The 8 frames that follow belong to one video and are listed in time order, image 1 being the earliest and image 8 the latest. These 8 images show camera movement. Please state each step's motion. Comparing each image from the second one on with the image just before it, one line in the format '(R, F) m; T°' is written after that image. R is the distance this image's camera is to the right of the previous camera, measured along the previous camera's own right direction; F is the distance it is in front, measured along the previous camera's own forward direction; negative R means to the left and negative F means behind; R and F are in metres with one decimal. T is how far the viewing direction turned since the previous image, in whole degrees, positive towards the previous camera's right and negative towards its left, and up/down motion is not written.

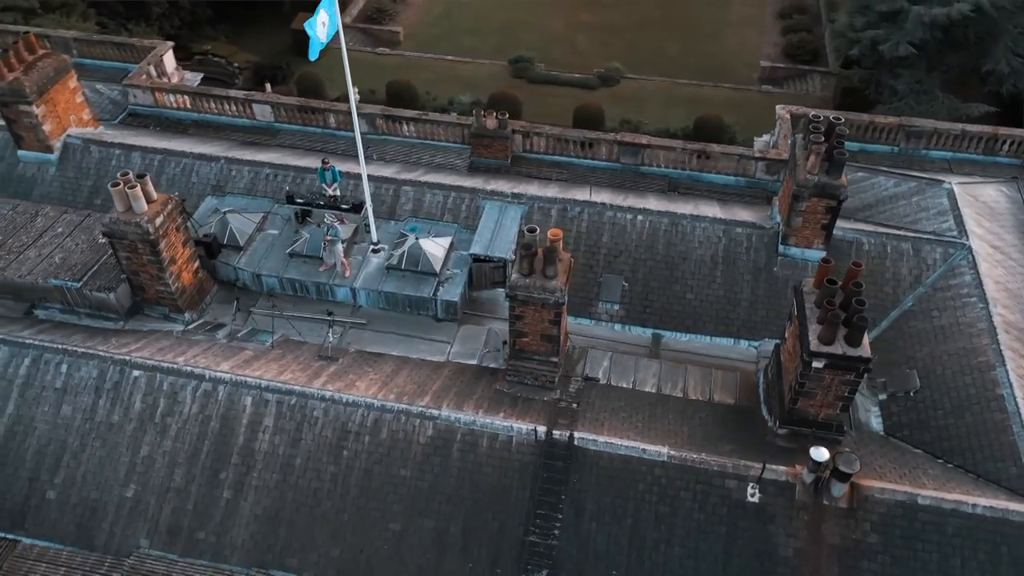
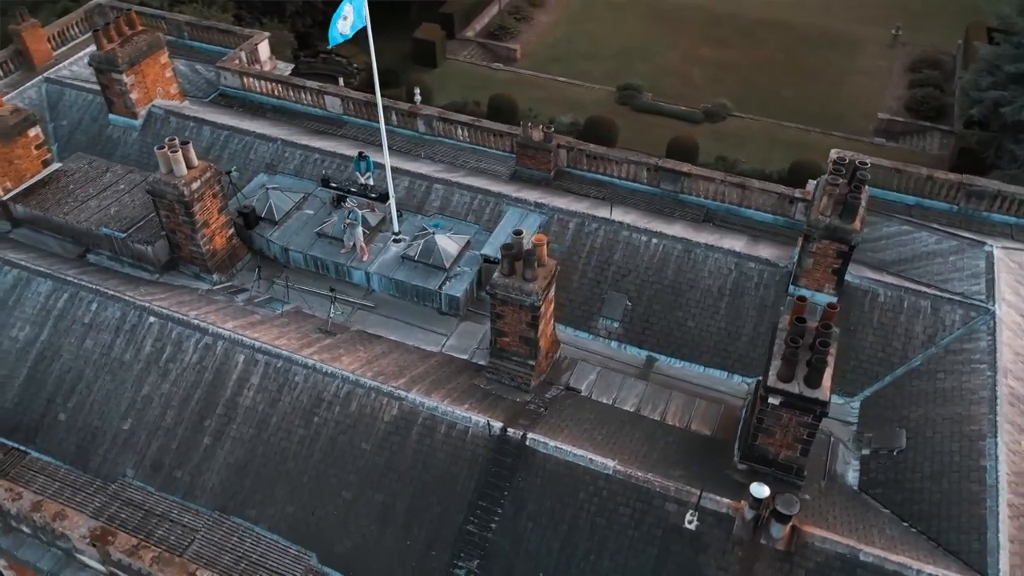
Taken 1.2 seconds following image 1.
(+2.3, -0.3) m; -8°
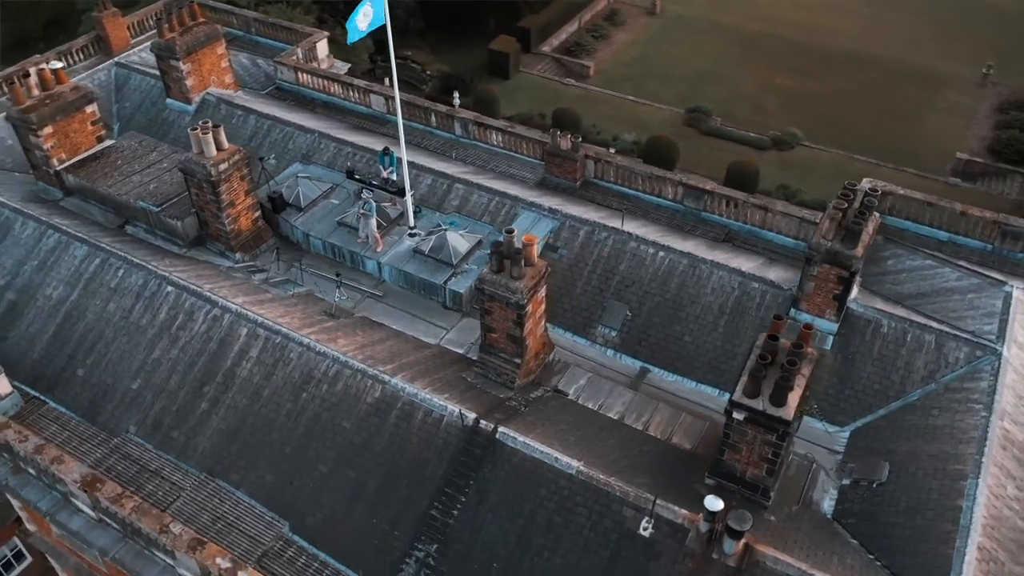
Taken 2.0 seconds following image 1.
(+1.6, -0.2) m; -5°
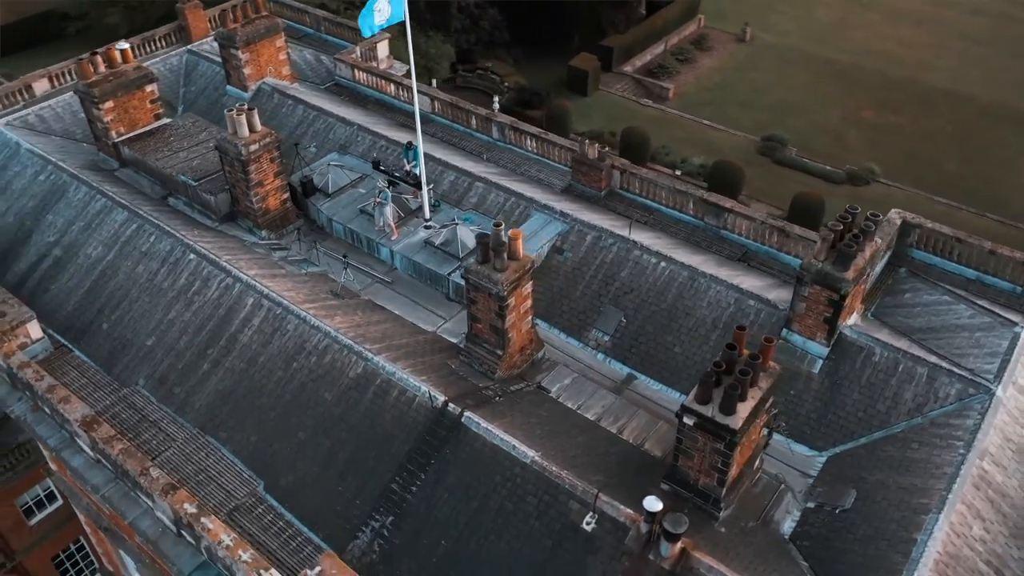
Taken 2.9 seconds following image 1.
(+1.9, -0.3) m; -6°
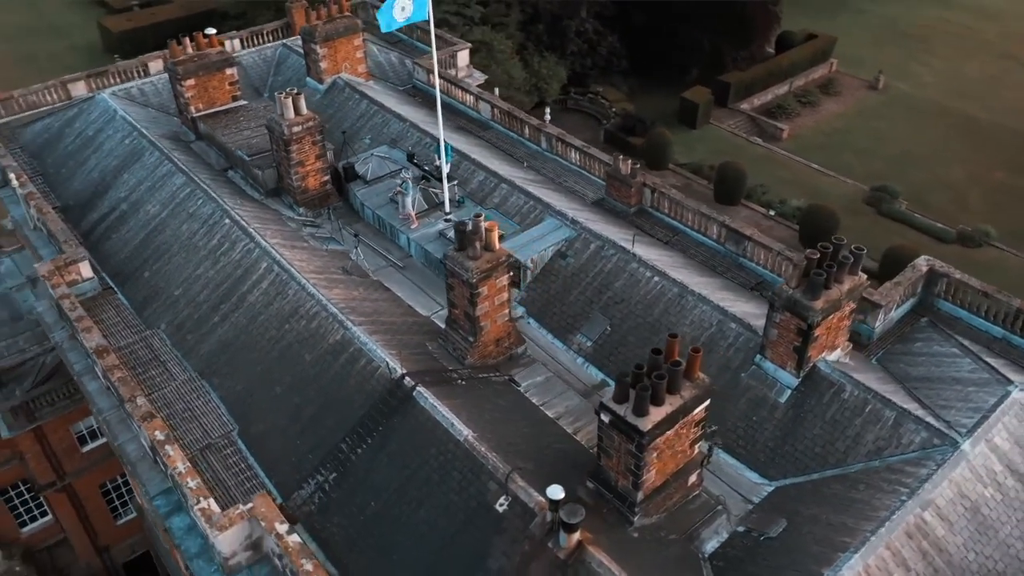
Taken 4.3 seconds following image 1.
(+3.0, -0.3) m; -9°
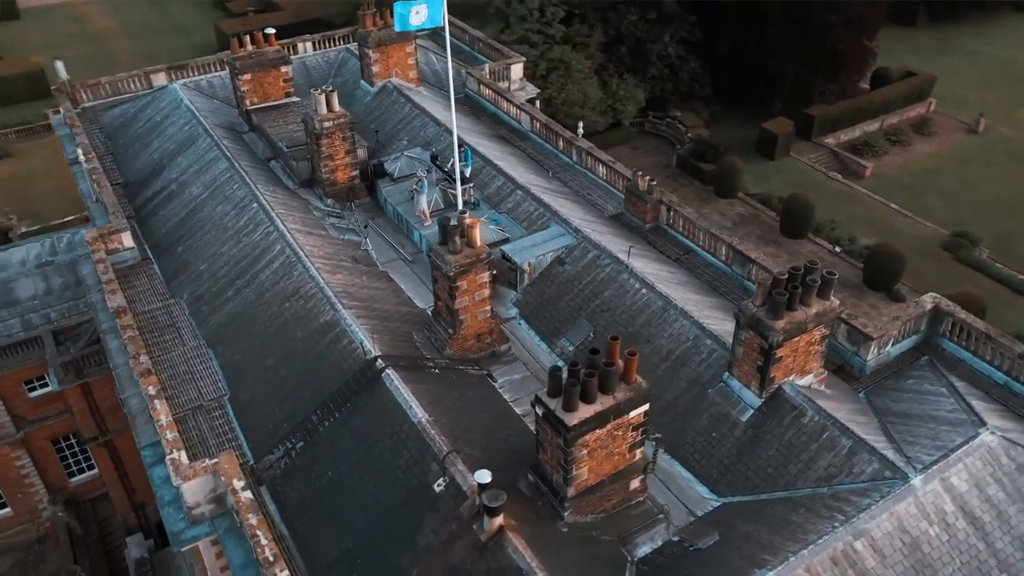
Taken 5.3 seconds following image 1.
(+2.3, -0.4) m; -7°
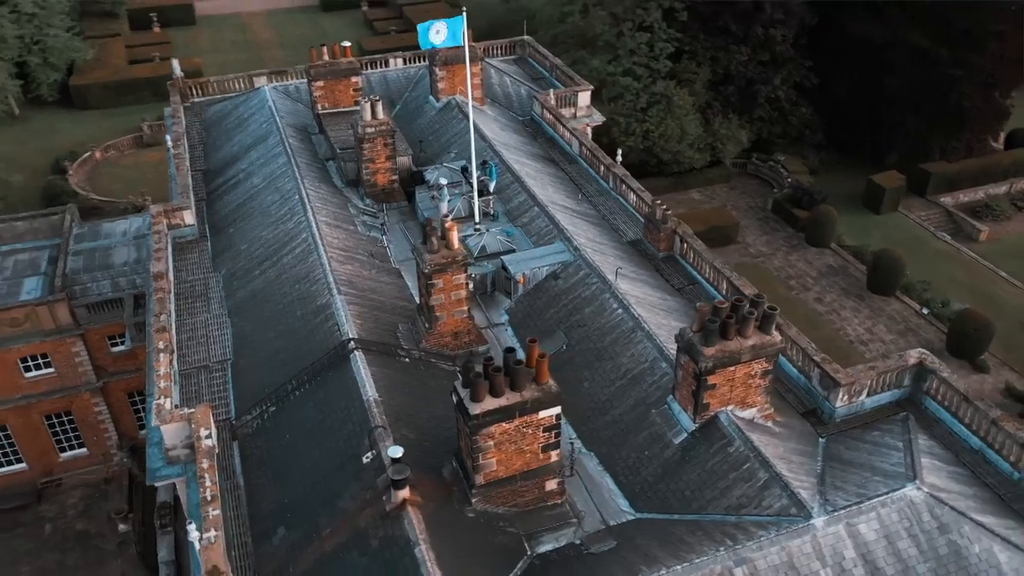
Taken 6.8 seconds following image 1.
(+3.4, -0.7) m; -10°
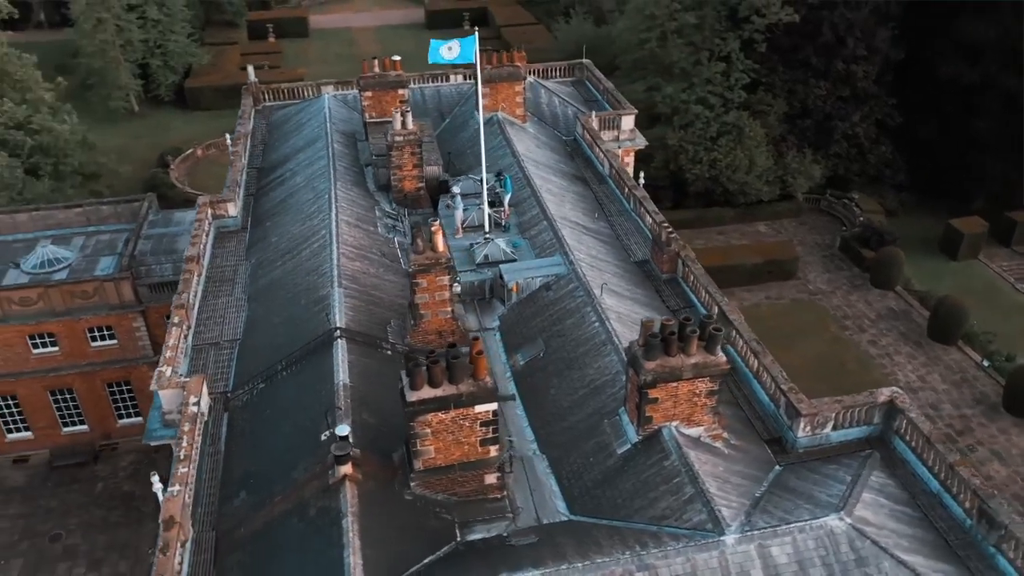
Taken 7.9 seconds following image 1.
(+2.7, -0.7) m; -7°
